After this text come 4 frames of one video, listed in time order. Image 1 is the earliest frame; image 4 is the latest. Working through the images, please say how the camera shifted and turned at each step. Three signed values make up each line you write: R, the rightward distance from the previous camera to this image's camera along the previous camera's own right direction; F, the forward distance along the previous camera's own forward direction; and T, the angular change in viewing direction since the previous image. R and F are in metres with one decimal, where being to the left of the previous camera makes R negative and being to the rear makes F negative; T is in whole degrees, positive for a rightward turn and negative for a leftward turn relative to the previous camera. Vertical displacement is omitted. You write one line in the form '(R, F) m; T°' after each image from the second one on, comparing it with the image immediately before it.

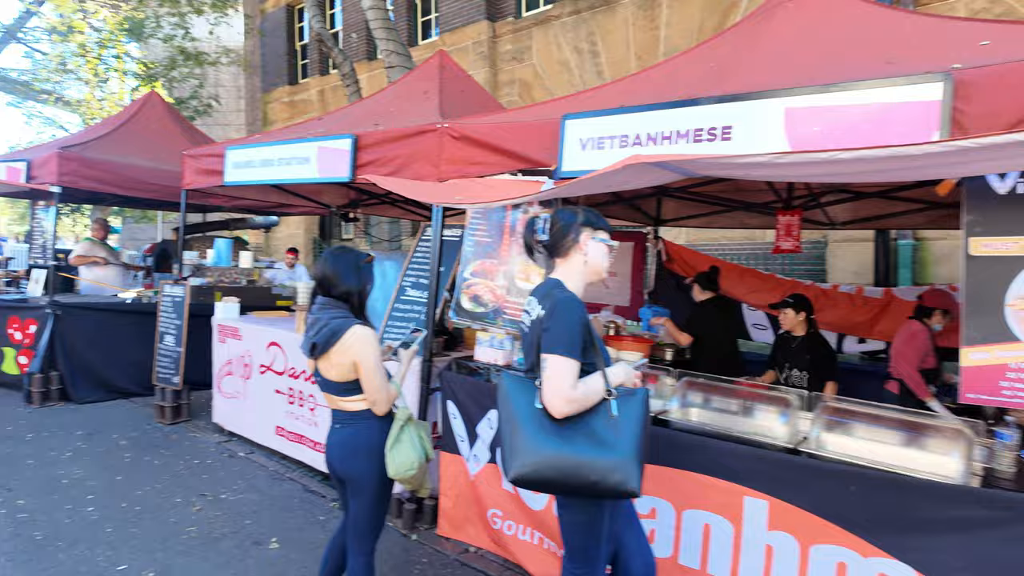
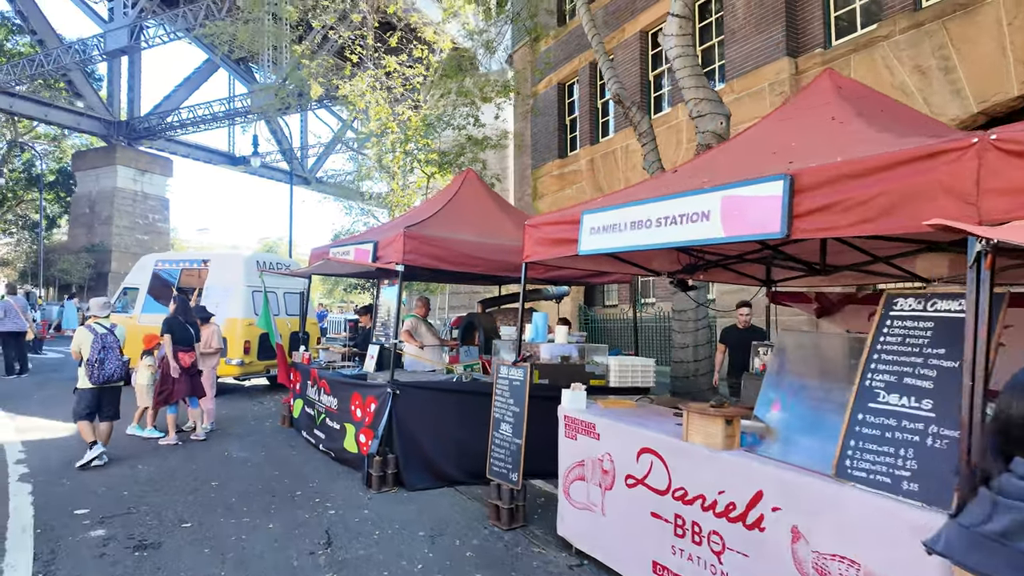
(-1.2, +0.9) m; -22°
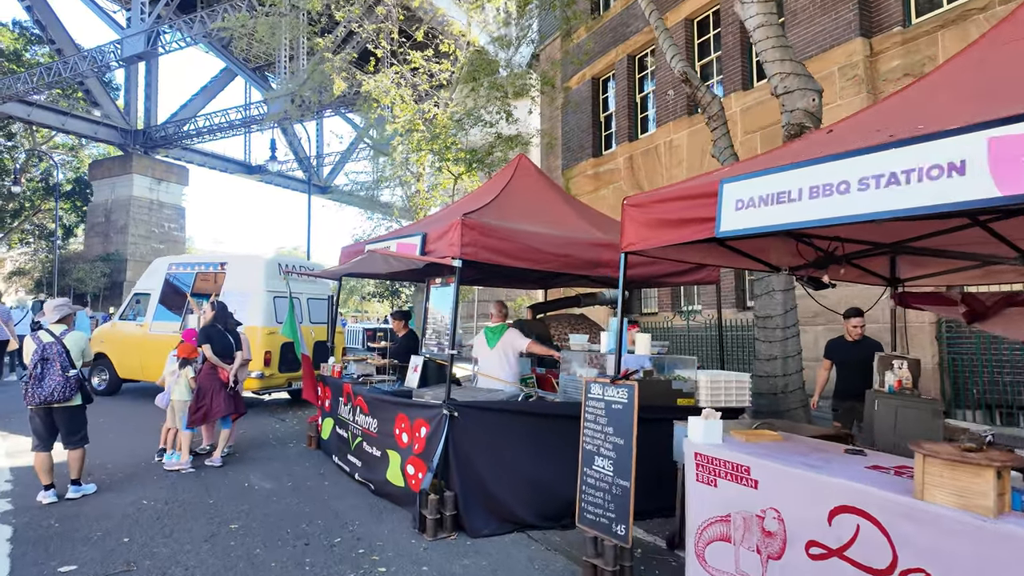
(-0.6, +1.0) m; -1°
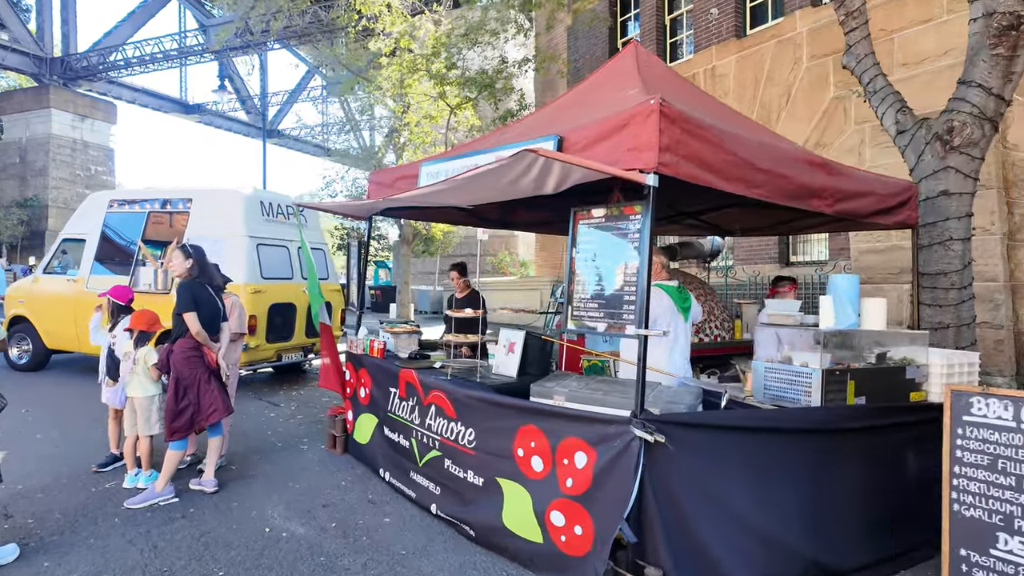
(-1.3, +2.0) m; +5°
